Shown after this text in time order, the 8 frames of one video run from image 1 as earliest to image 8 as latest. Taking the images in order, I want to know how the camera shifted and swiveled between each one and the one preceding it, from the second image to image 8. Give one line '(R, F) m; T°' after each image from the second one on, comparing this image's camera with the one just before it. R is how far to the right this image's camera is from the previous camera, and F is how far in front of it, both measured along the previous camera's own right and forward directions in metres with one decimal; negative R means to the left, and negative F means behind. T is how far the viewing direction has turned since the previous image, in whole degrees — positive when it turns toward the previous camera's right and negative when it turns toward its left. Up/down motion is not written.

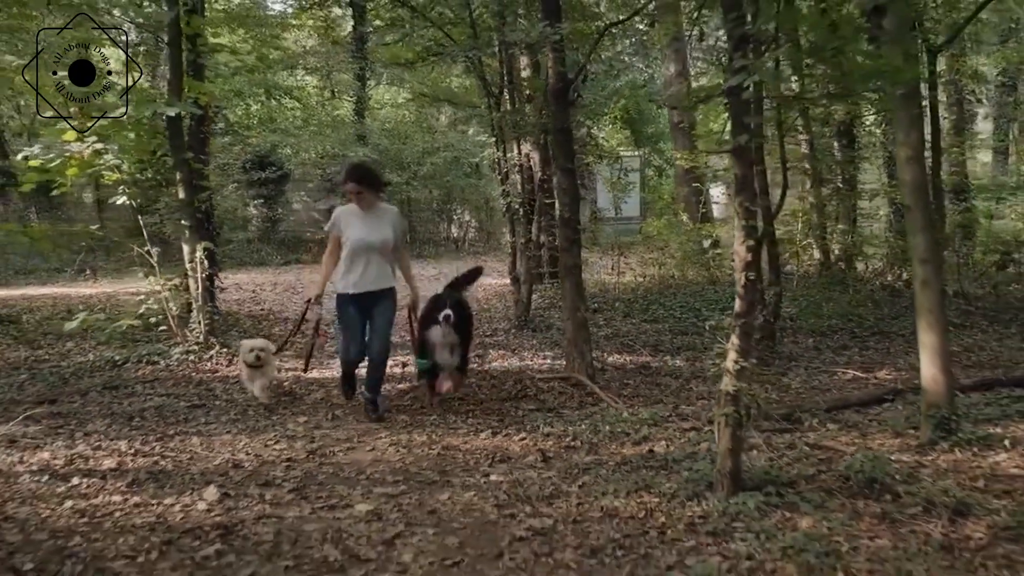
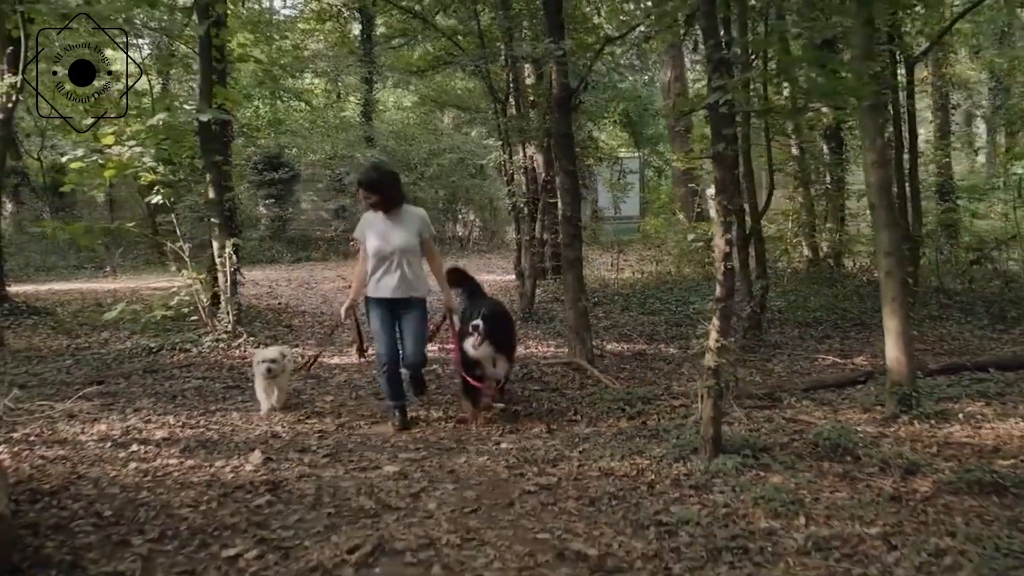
(0.0, -0.7) m; 0°
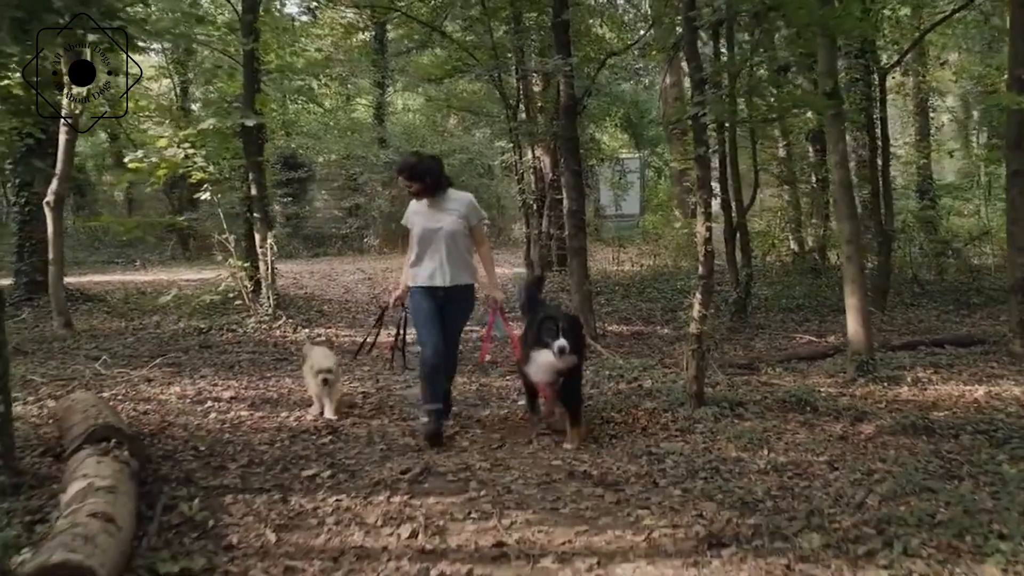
(-0.1, -1.1) m; 0°
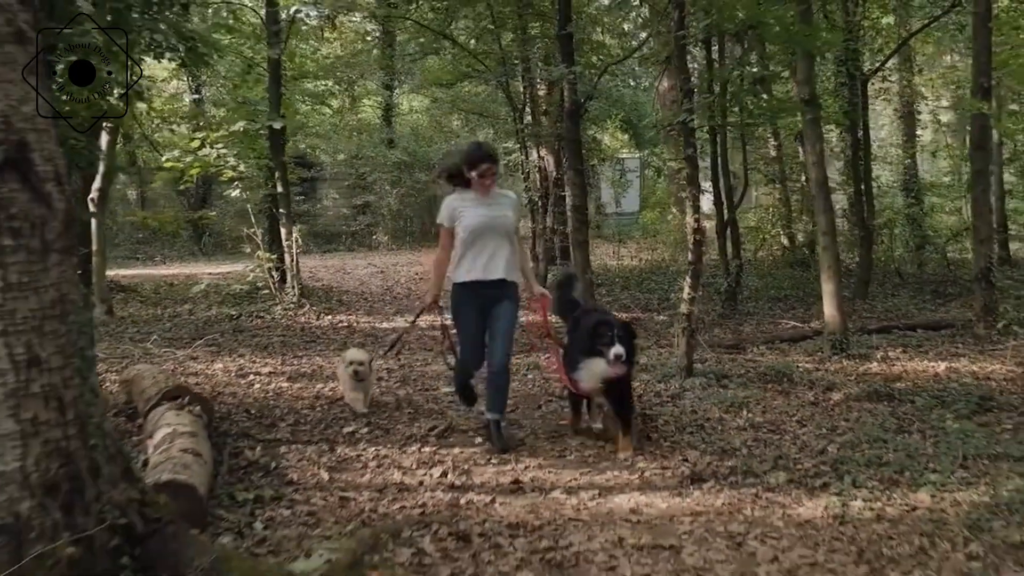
(-0.1, -0.8) m; 0°
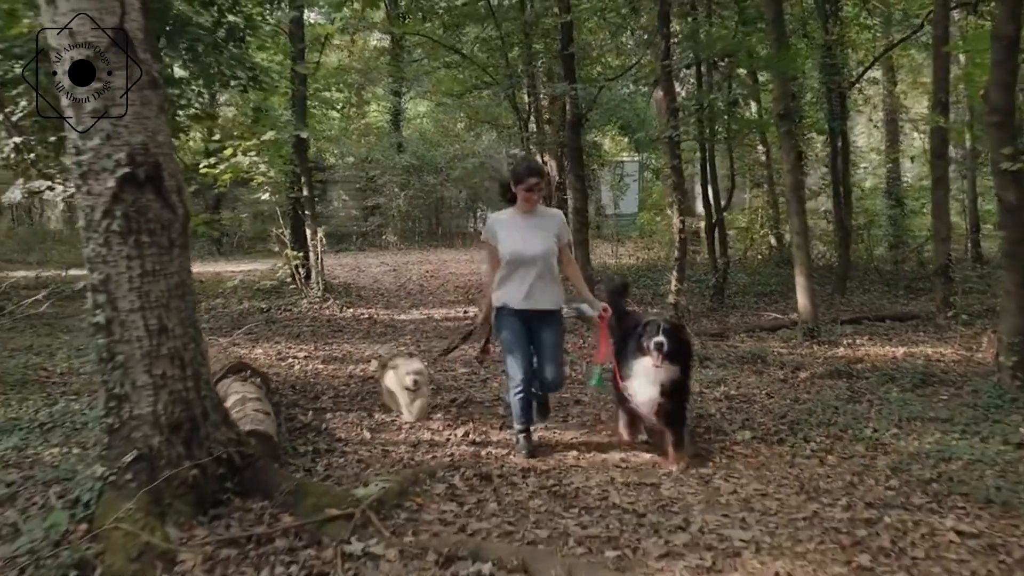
(0.0, -1.0) m; 0°
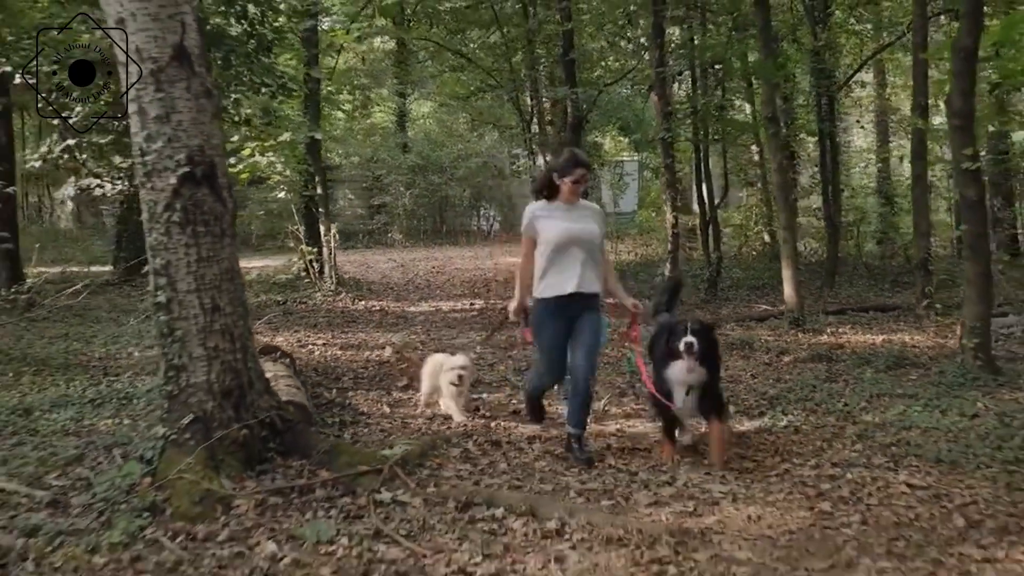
(0.0, -0.6) m; 0°
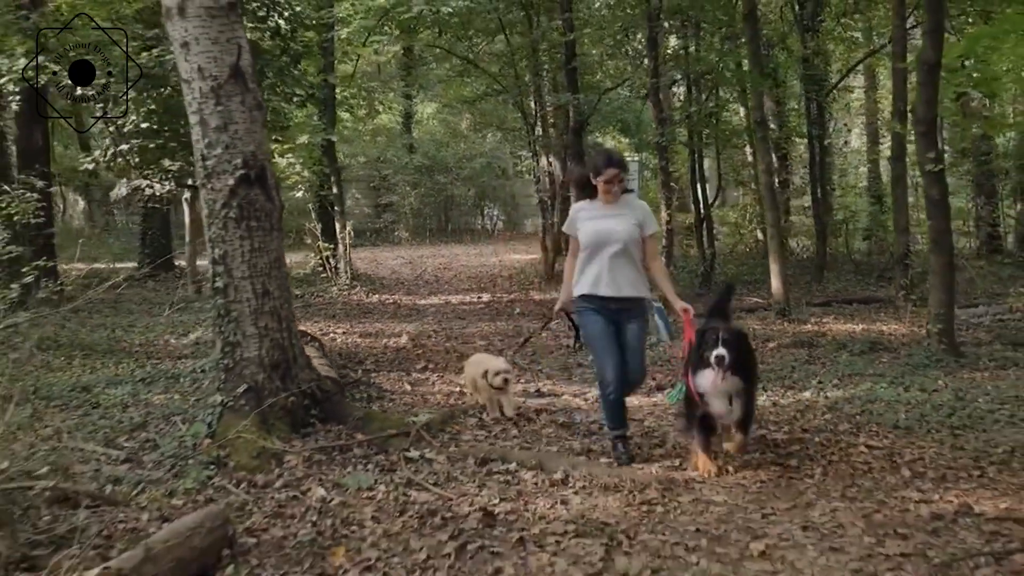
(0.0, -0.7) m; 0°
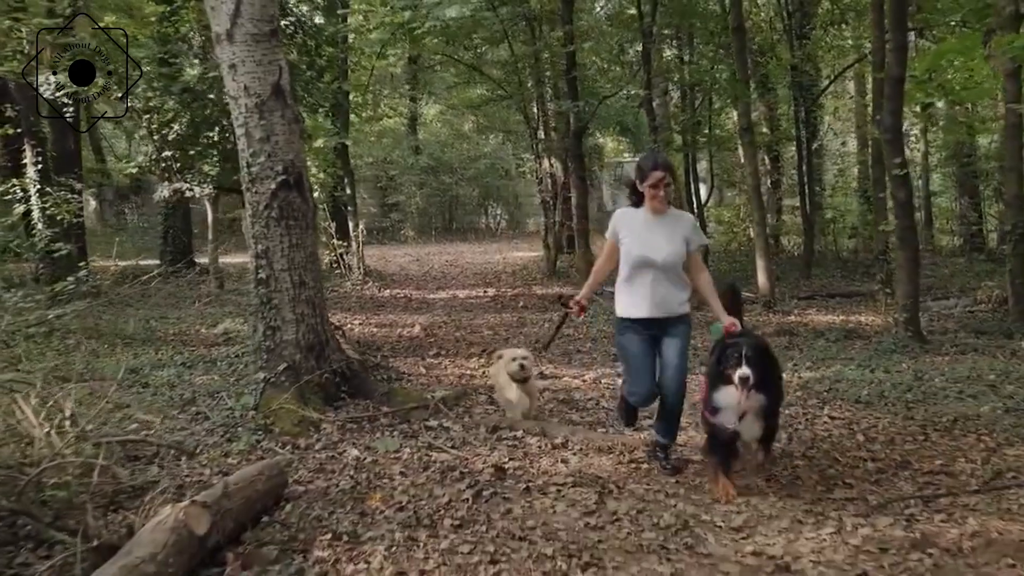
(0.0, -0.8) m; 0°
